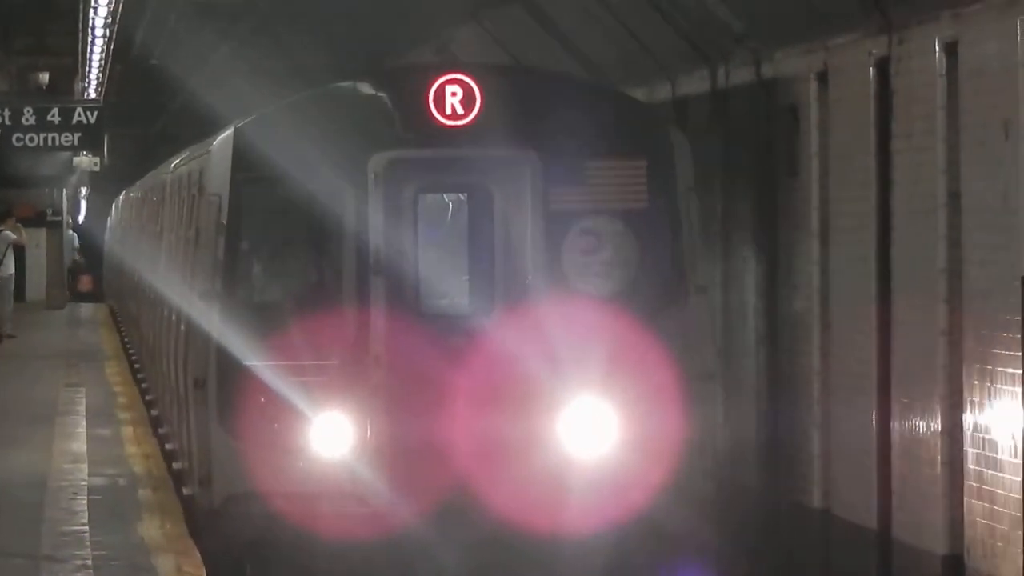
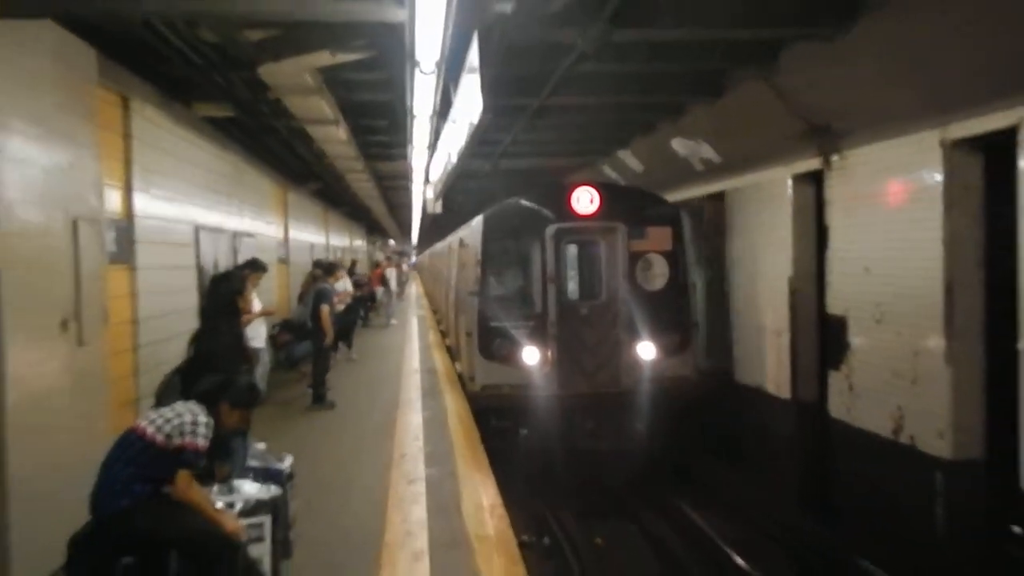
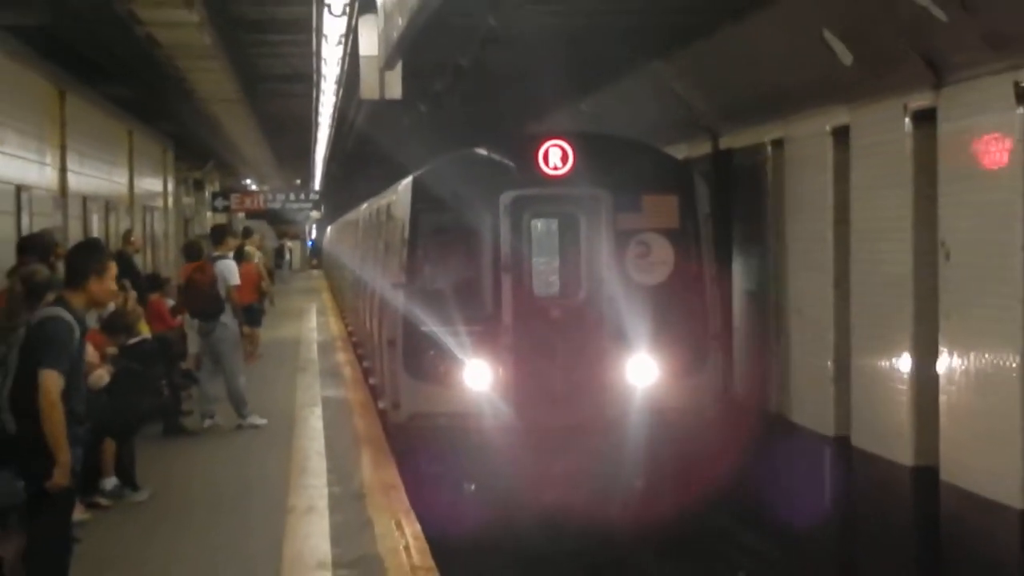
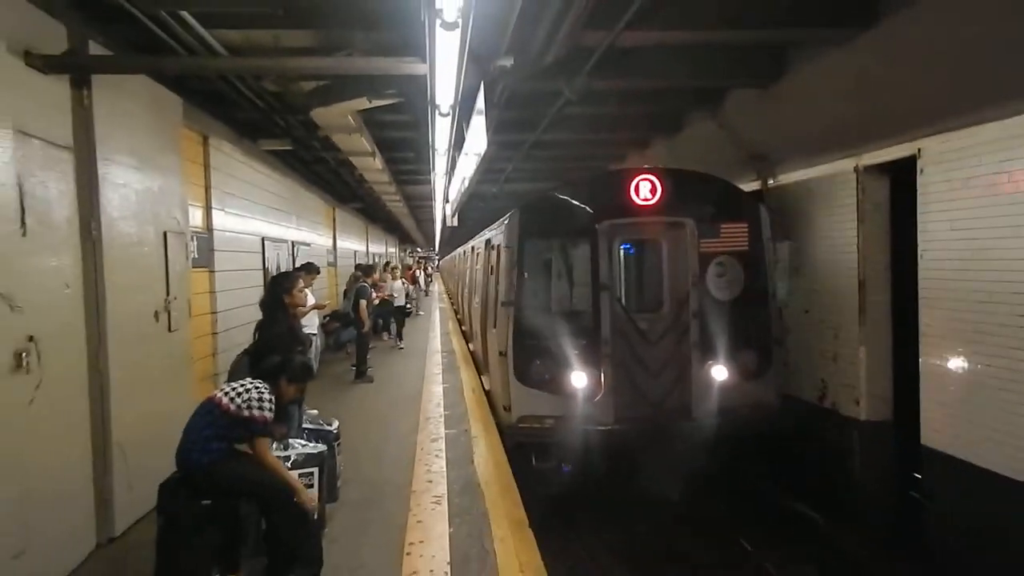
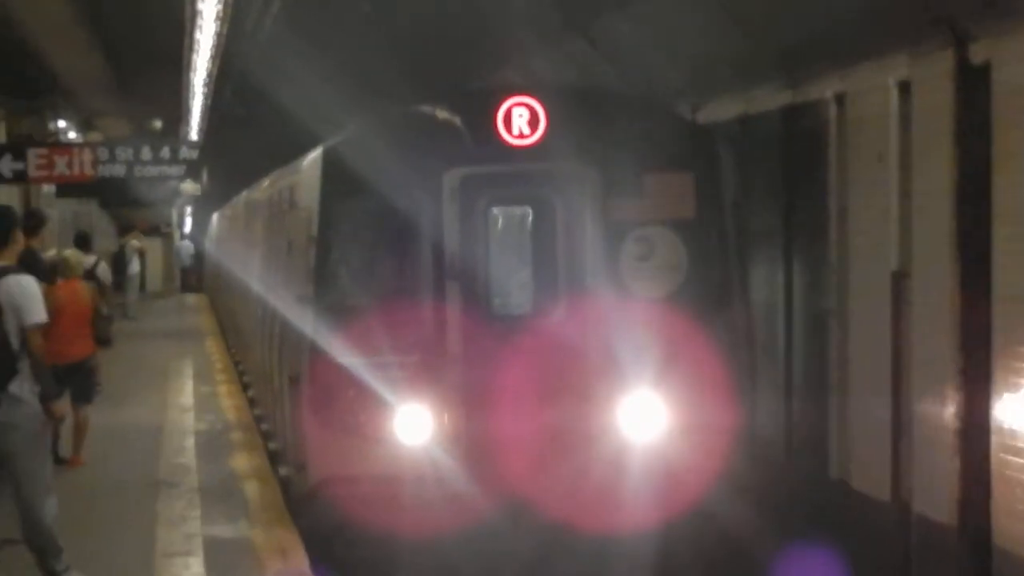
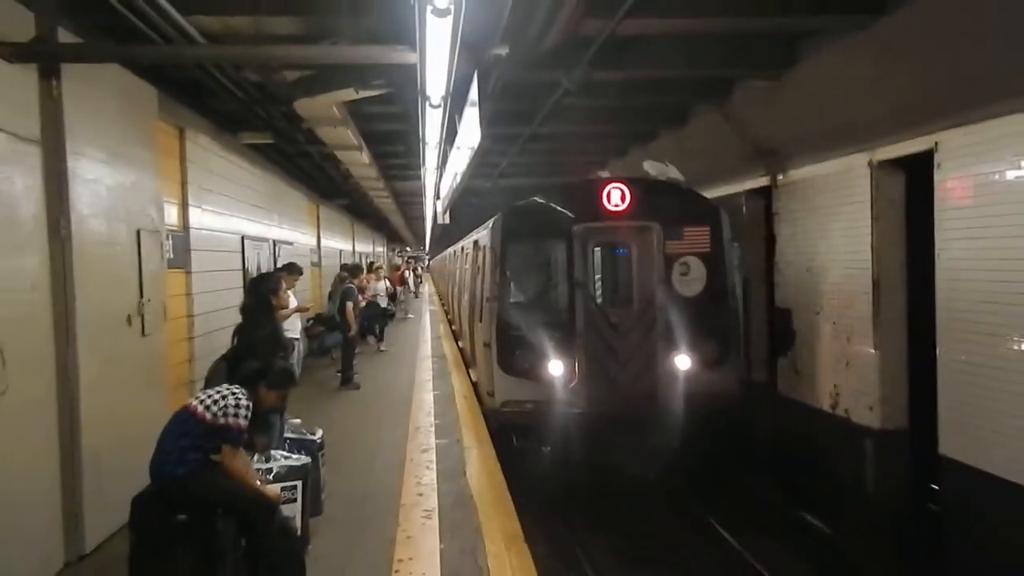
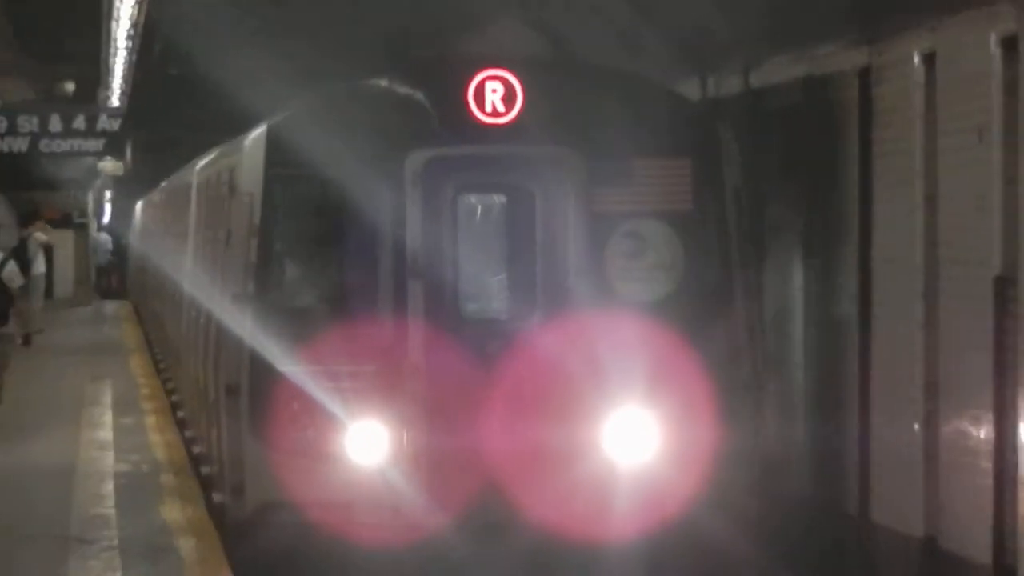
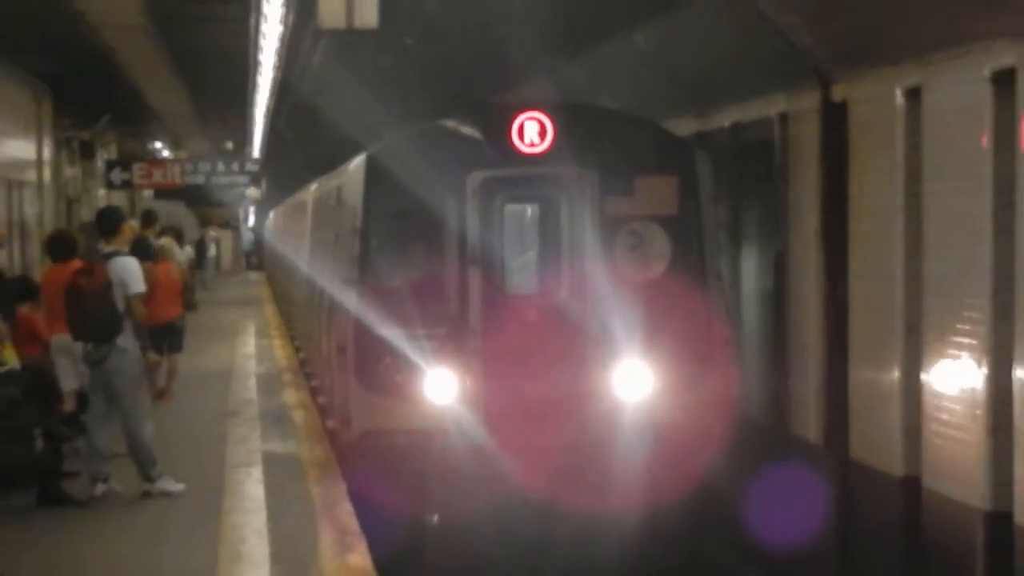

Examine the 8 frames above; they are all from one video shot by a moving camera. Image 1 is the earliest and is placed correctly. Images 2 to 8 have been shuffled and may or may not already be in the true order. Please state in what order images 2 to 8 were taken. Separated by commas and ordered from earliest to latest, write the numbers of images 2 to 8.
7, 5, 8, 3, 2, 6, 4
